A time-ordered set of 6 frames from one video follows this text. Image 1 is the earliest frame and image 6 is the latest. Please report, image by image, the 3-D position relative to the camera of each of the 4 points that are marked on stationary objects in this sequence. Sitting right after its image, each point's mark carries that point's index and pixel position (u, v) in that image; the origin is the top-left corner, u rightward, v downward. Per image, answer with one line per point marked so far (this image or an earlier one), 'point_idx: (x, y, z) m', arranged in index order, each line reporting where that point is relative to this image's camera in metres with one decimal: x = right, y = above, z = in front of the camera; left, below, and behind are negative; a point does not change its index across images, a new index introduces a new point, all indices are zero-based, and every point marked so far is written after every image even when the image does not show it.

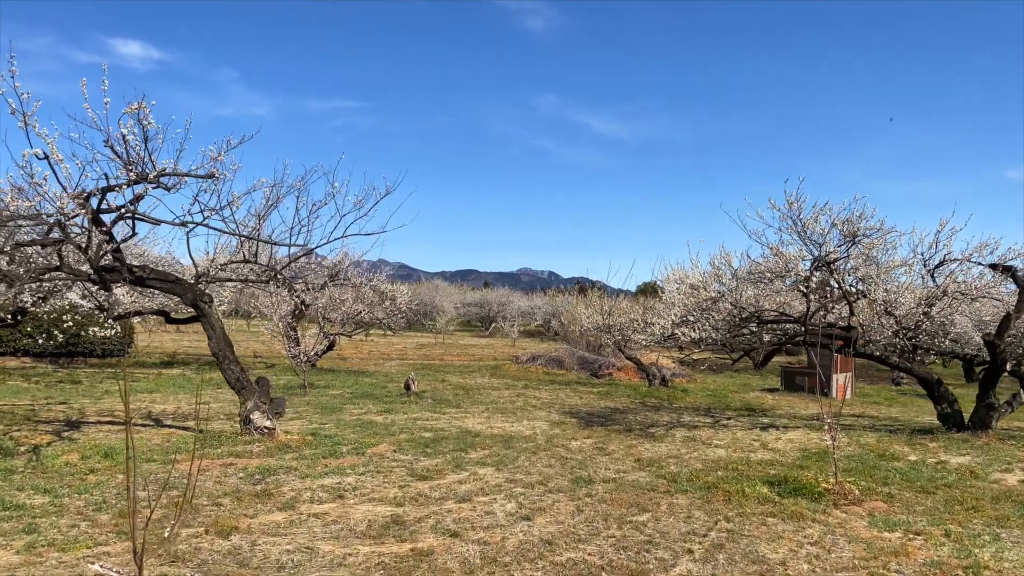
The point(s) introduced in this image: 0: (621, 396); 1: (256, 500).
0: (+2.9, -2.9, +15.9) m
1: (-2.3, -1.9, +5.4) m
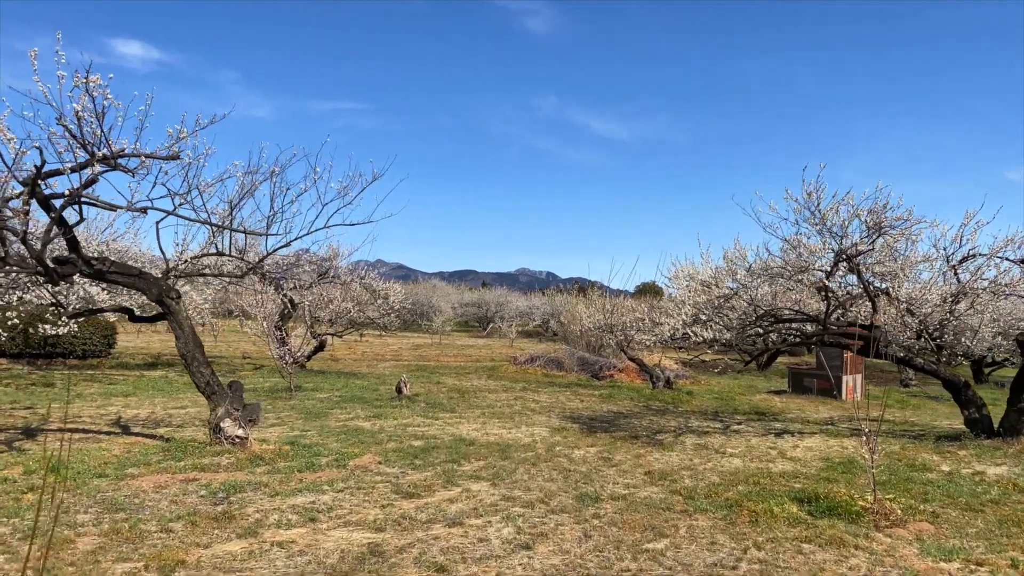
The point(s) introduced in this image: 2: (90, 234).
0: (+2.8, -2.8, +15.2) m
1: (-2.3, -1.9, +4.7) m
2: (-9.7, +1.2, +13.7) m
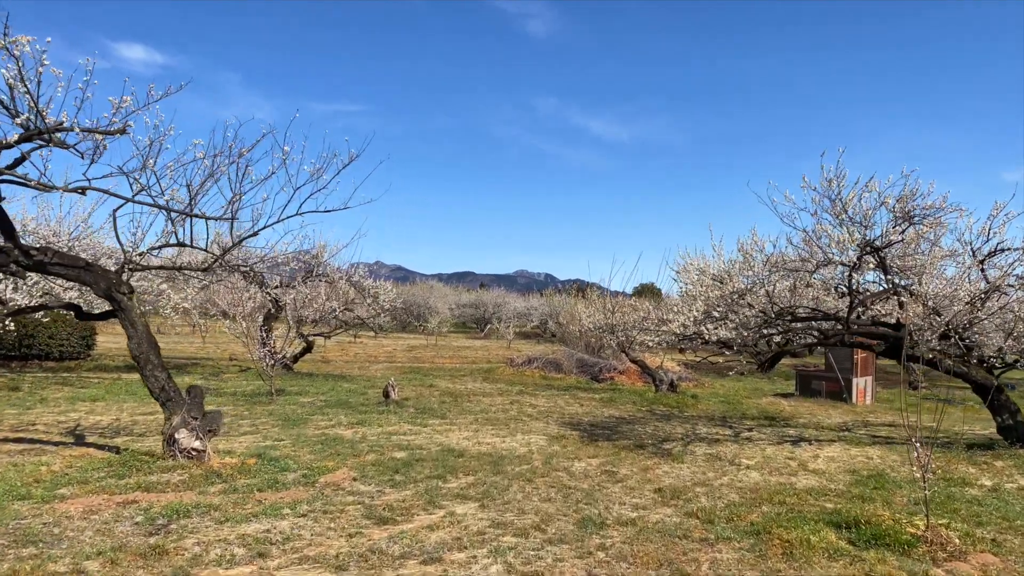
0: (+2.7, -2.8, +14.3) m
1: (-2.4, -1.8, +3.9) m
2: (-9.8, +1.3, +12.9) m
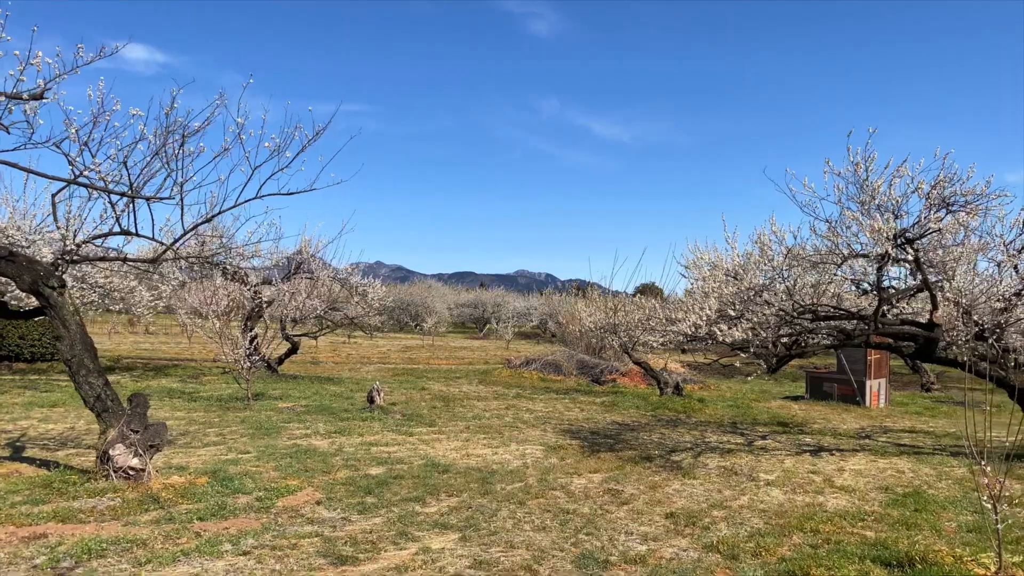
0: (+2.6, -2.7, +13.5) m
1: (-2.5, -1.7, +3.0) m
2: (-9.9, +1.3, +12.1) m
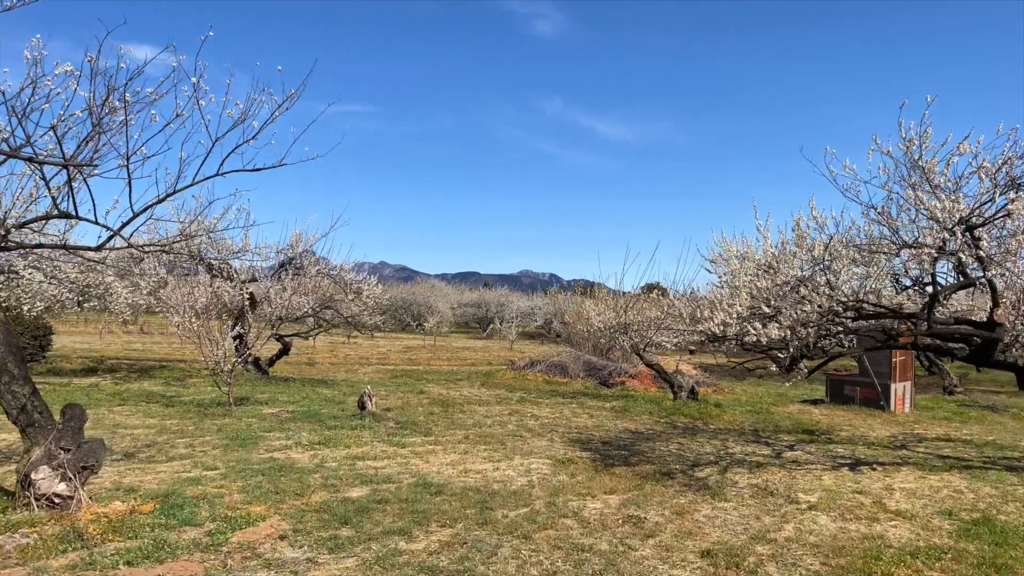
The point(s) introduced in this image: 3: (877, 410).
0: (+2.7, -2.6, +12.6) m
1: (-2.5, -1.6, +2.1) m
2: (-9.8, +1.4, +11.2) m
3: (+10.3, -3.4, +16.9) m
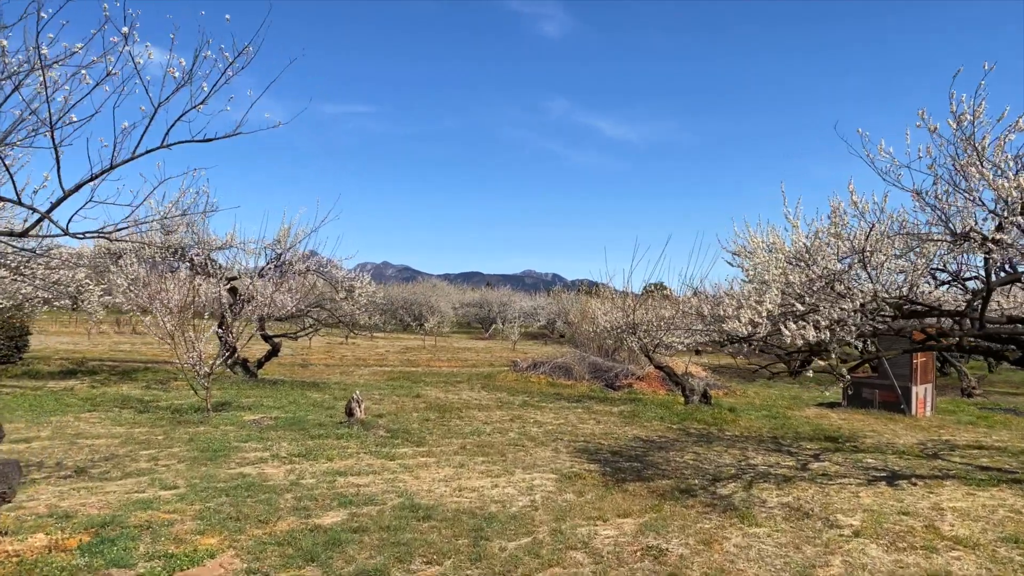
0: (+2.7, -2.6, +11.8) m
1: (-2.5, -1.6, +1.3) m
2: (-9.8, +1.5, +10.5) m
3: (+10.3, -3.4, +16.0) m
